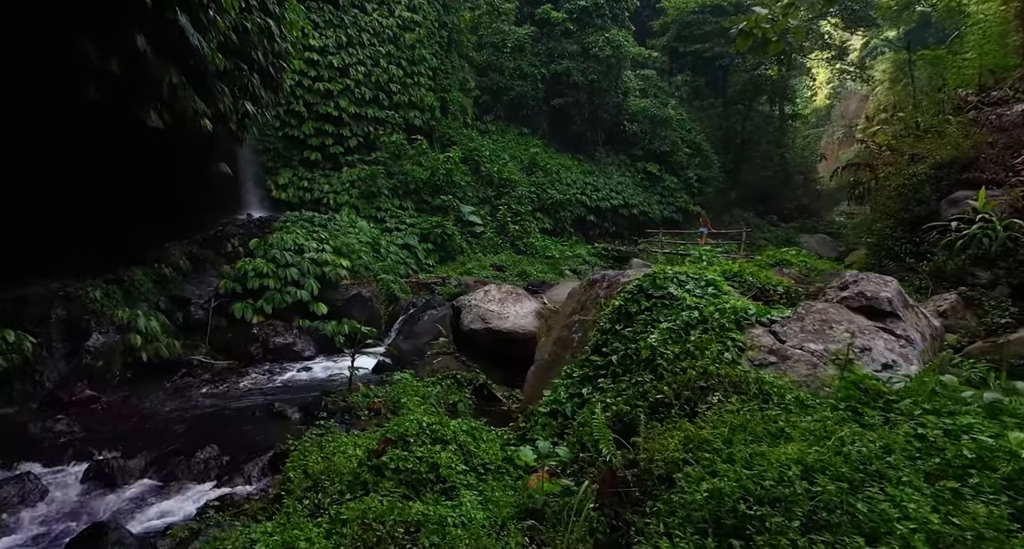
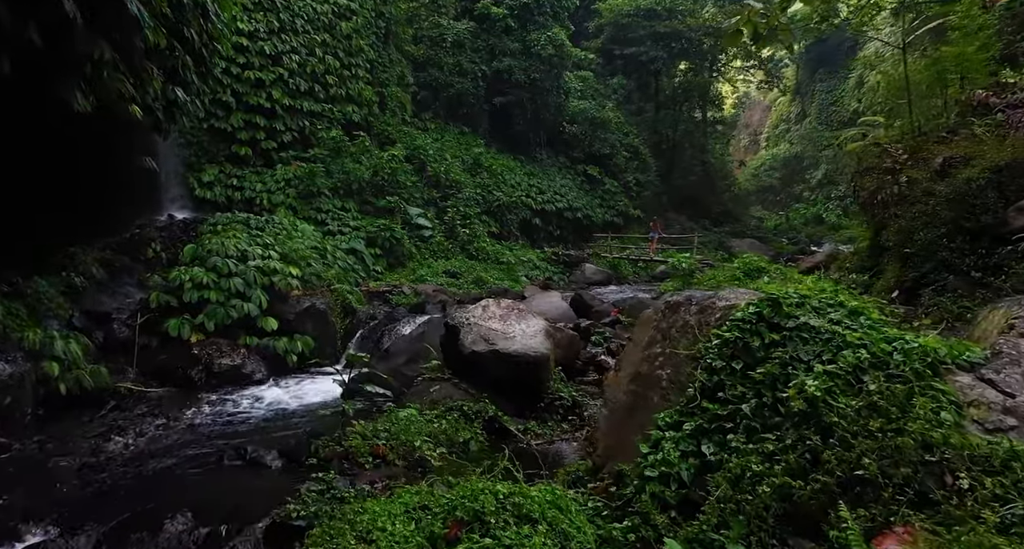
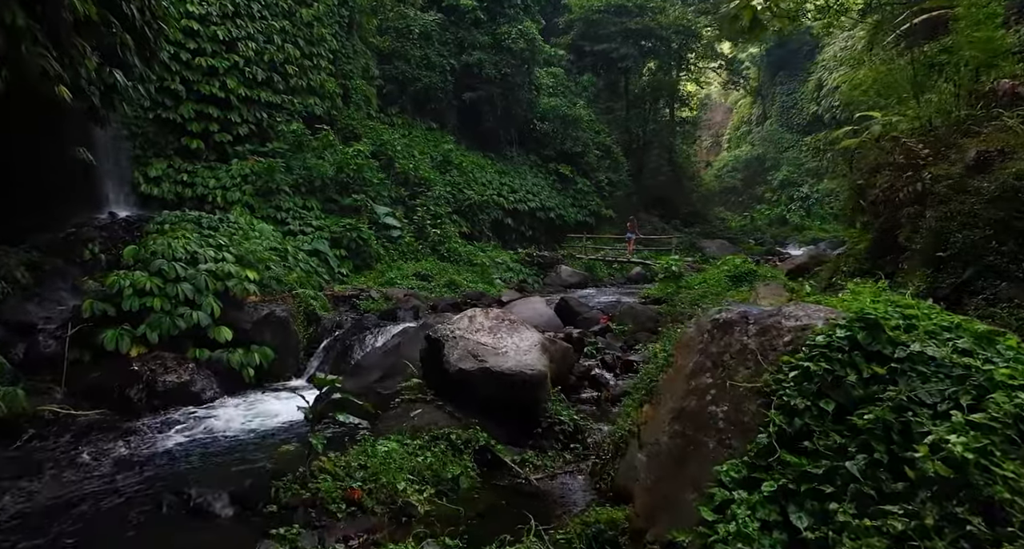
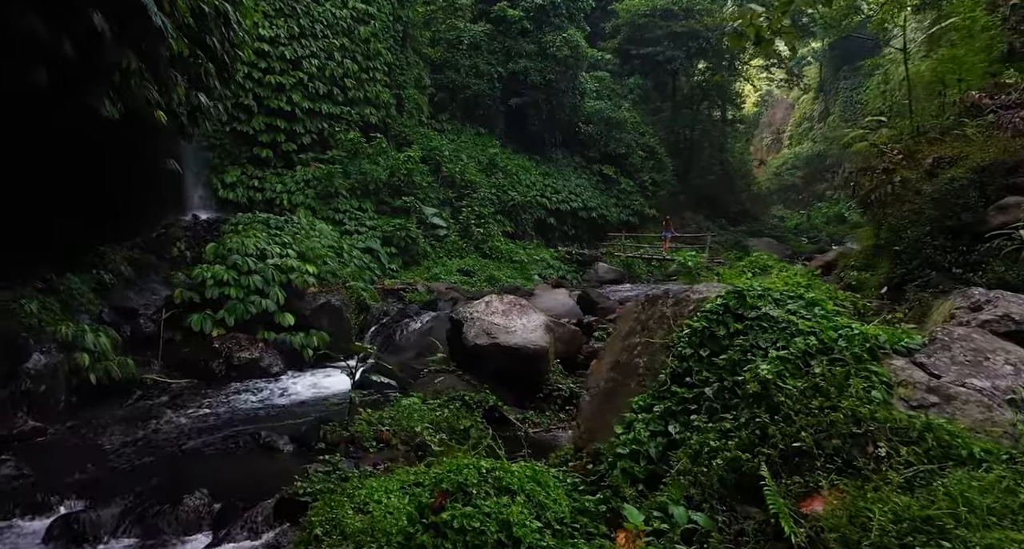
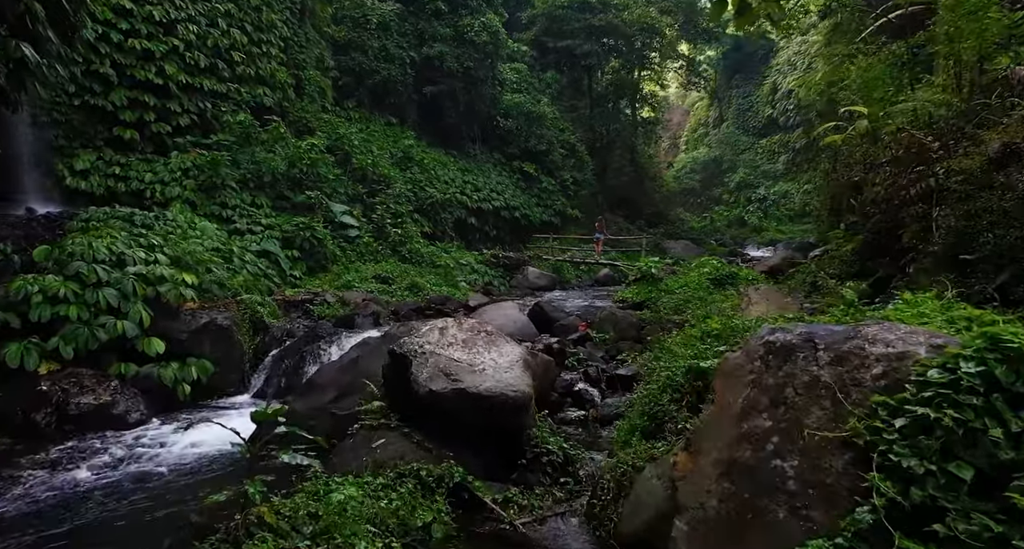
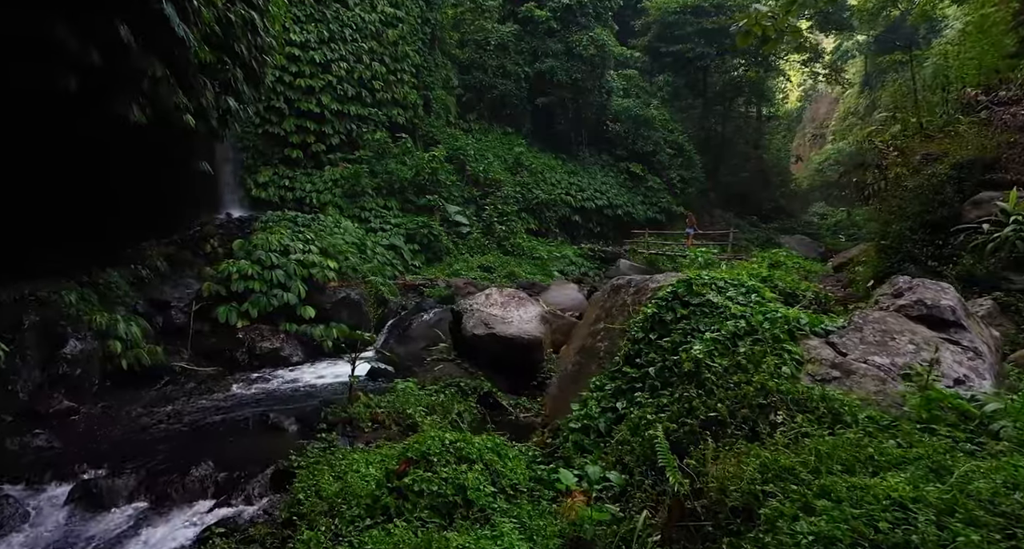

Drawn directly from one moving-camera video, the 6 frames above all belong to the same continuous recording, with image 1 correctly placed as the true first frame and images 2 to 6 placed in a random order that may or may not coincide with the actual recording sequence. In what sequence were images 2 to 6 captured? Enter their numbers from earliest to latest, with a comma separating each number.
6, 4, 2, 3, 5
